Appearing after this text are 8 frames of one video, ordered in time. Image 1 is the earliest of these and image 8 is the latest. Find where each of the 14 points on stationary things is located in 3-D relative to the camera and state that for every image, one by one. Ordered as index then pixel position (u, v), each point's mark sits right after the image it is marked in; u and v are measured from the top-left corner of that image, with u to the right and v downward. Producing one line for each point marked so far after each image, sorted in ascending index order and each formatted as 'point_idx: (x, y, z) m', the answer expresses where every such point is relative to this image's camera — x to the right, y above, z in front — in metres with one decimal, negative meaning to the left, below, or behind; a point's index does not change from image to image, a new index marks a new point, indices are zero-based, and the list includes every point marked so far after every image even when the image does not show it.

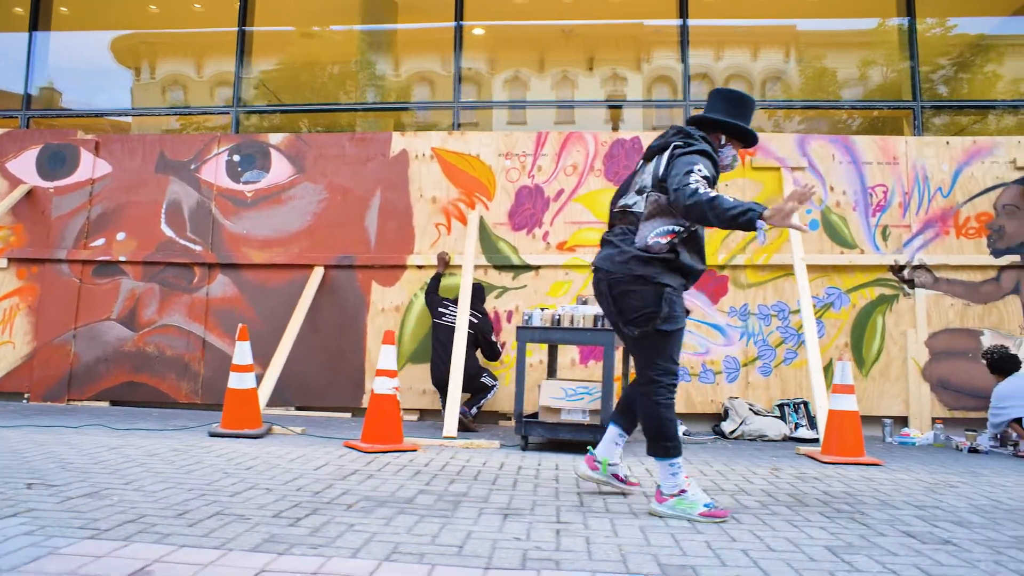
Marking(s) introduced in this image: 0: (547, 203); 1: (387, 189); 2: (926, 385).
0: (+0.6, +1.4, +6.4) m
1: (-2.1, +1.6, +6.4) m
2: (+6.6, -1.6, +6.1) m
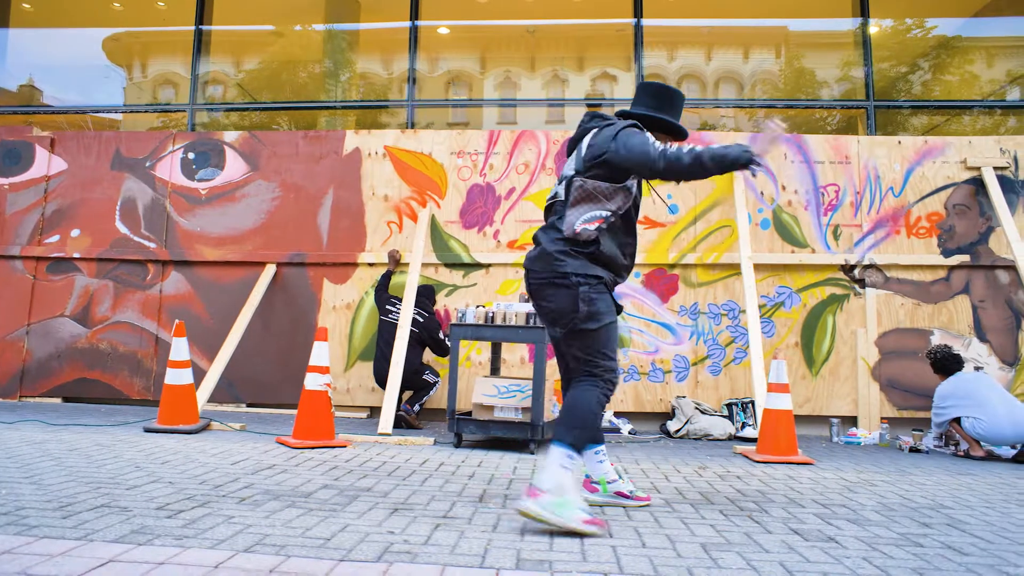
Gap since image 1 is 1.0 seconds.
0: (-0.2, +1.4, +6.4) m
1: (-2.9, +1.7, +6.4) m
2: (+5.8, -1.6, +6.1) m
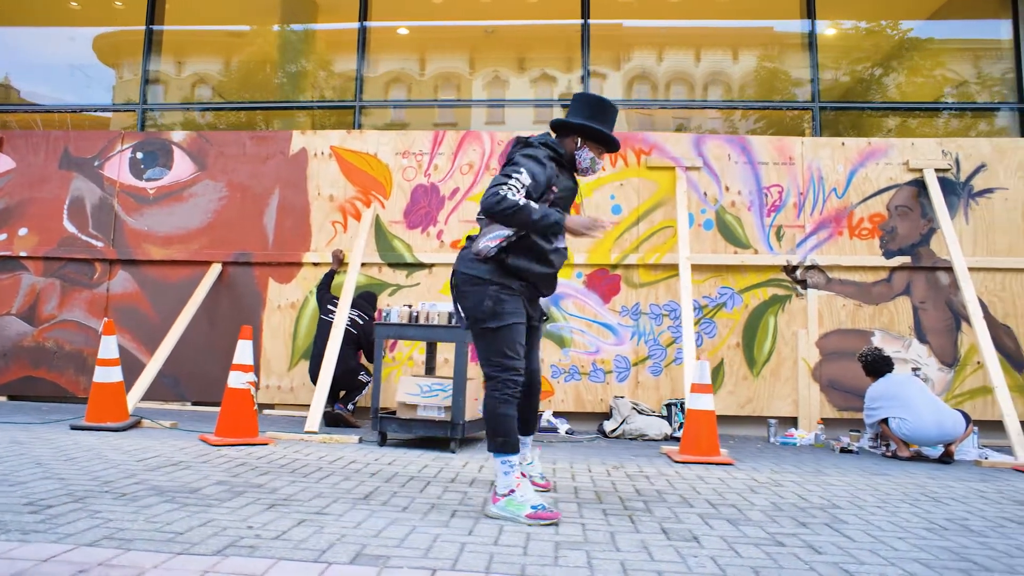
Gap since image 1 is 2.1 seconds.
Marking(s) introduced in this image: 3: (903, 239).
0: (-1.2, +1.5, +6.4) m
1: (-3.8, +1.7, +6.5) m
2: (+4.9, -1.6, +6.1) m
3: (+6.4, +0.8, +6.3) m
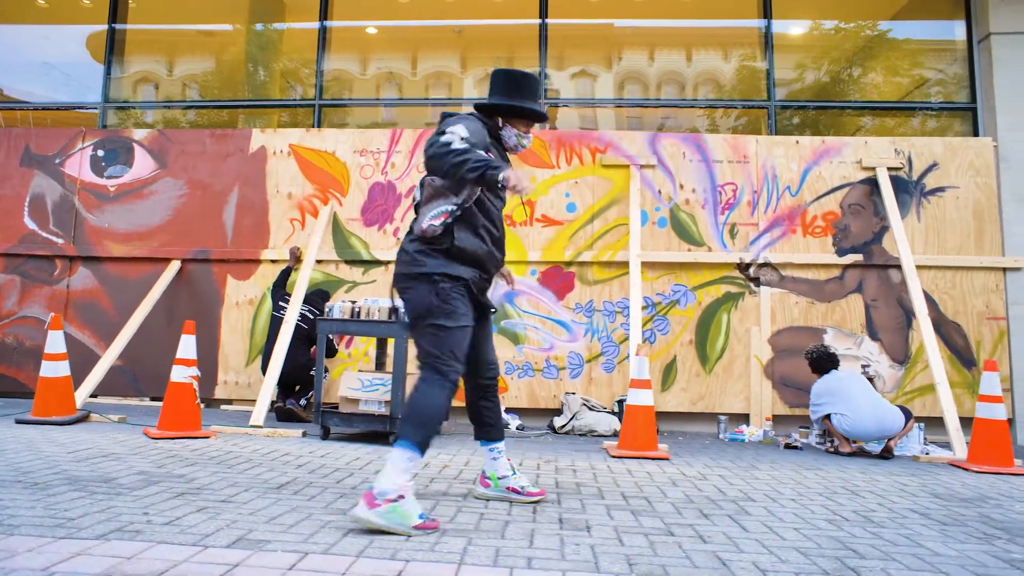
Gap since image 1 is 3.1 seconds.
0: (-1.9, +1.5, +6.5) m
1: (-4.6, +1.8, +6.5) m
2: (+4.1, -1.5, +6.2) m
3: (+5.7, +0.8, +6.3) m
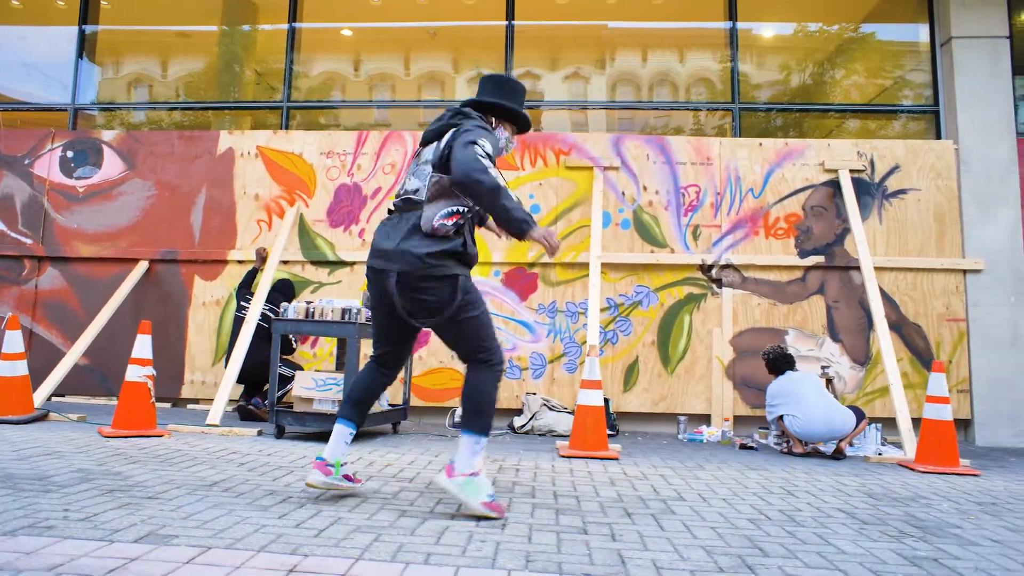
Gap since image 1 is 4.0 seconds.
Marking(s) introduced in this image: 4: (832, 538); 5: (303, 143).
0: (-2.5, +1.5, +6.5) m
1: (-5.2, +1.7, +6.6) m
2: (+3.5, -1.6, +6.2) m
3: (+5.1, +0.8, +6.4) m
4: (+2.4, -1.9, +2.9) m
5: (-3.6, +2.5, +6.6) m
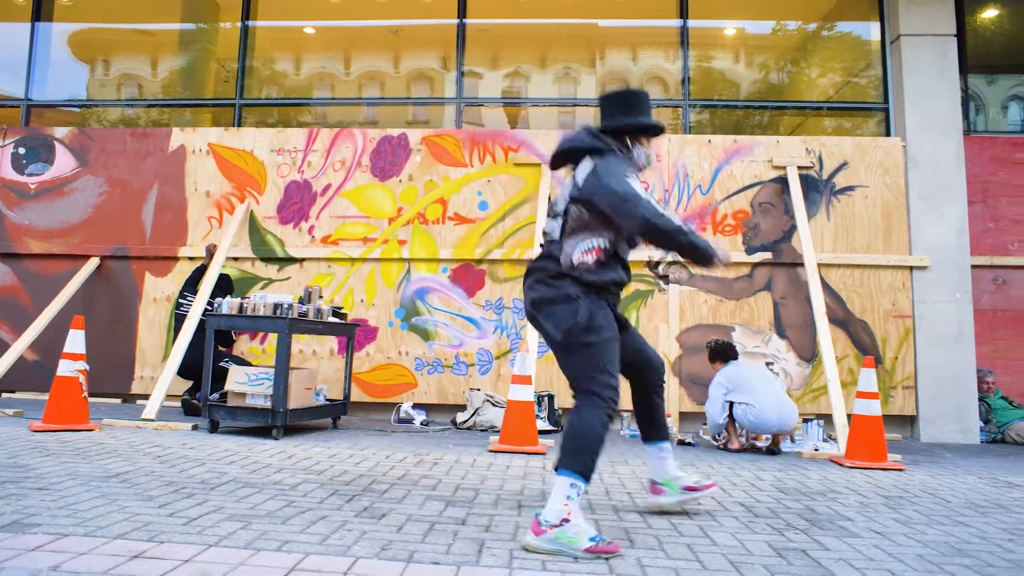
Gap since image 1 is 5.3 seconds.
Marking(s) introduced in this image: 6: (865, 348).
0: (-3.4, +1.6, +6.5) m
1: (-6.0, +1.8, +6.6) m
2: (+2.7, -1.5, +6.2) m
3: (+4.2, +0.9, +6.4) m
4: (+1.5, -1.8, +2.9) m
5: (-4.5, +2.6, +6.7) m
6: (+5.7, -1.0, +6.2) m
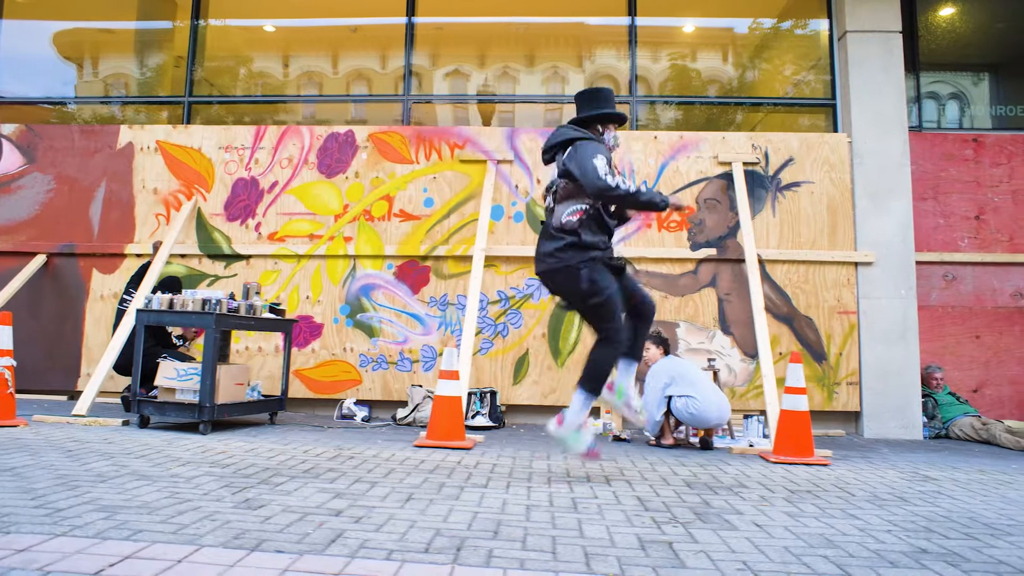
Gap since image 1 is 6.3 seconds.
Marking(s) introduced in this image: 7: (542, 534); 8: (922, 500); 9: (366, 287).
0: (-4.3, +1.6, +6.5) m
1: (-6.9, +1.9, +6.6) m
2: (+1.7, -1.4, +6.2) m
3: (+3.3, +0.9, +6.4) m
4: (+0.6, -1.8, +2.9) m
5: (-5.4, +2.6, +6.7) m
6: (+4.8, -0.9, +6.2) m
7: (+0.2, -1.7, +2.6) m
8: (+3.8, -2.0, +3.5) m
9: (-2.4, 0.0, +6.4) m
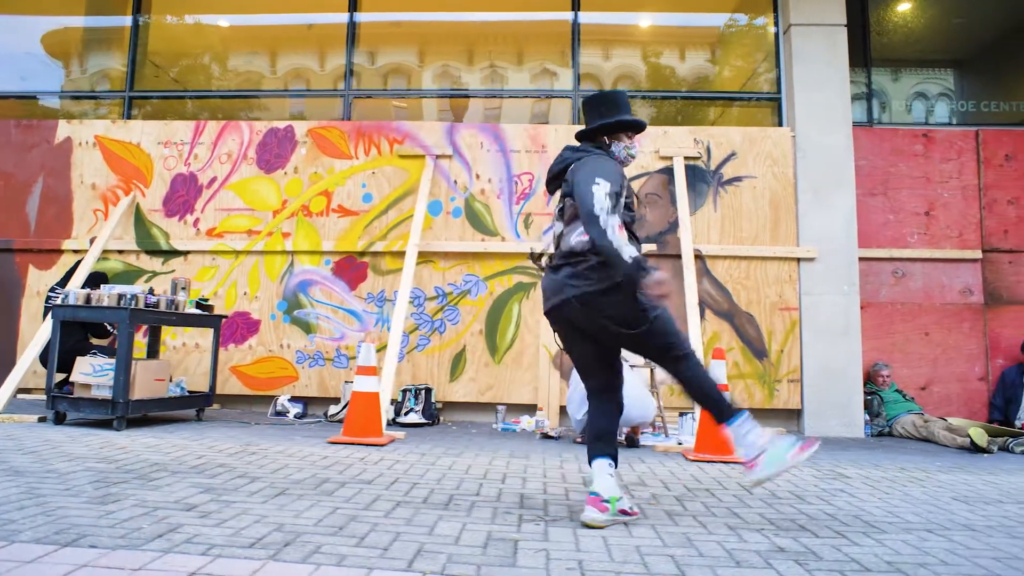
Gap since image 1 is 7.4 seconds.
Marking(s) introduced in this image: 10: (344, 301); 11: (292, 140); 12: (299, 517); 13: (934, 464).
0: (-5.3, +1.7, +6.5) m
1: (-8.0, +1.9, +6.6) m
2: (+0.7, -1.4, +6.2) m
3: (+2.3, +1.0, +6.3) m
4: (-0.4, -1.7, +2.8) m
5: (-6.4, +2.7, +6.6) m
6: (+3.8, -0.8, +6.1) m
7: (-0.8, -1.6, +2.5) m
8: (+2.8, -1.9, +3.4) m
9: (-3.4, +0.1, +6.3) m
10: (-2.7, -0.2, +6.3) m
11: (-3.8, +2.5, +6.5) m
12: (-1.5, -1.6, +2.7) m
13: (+5.1, -2.1, +4.6) m
